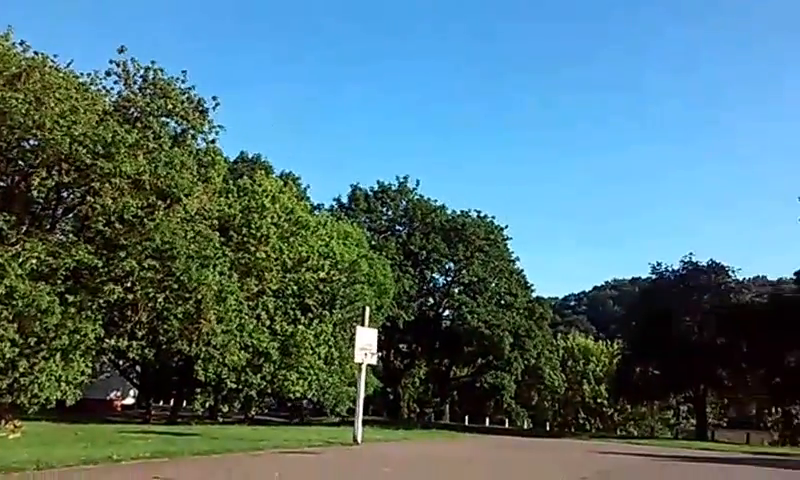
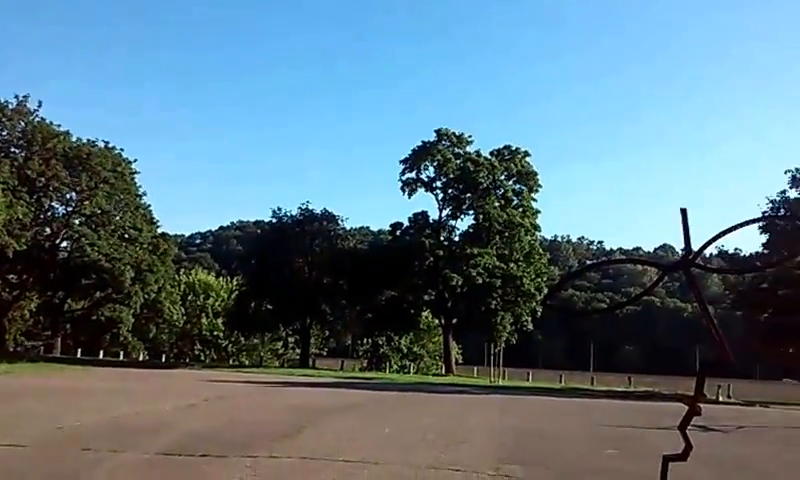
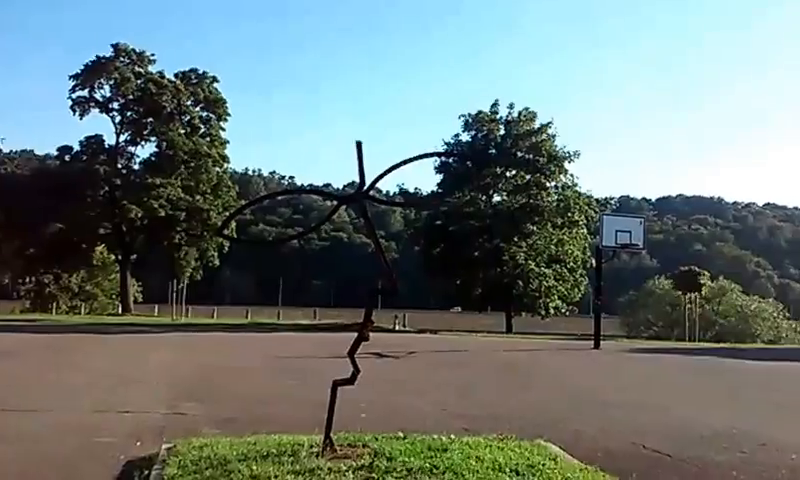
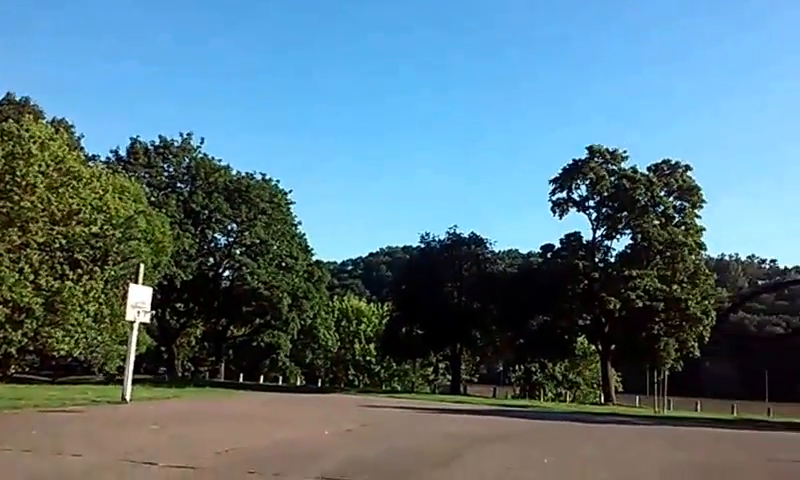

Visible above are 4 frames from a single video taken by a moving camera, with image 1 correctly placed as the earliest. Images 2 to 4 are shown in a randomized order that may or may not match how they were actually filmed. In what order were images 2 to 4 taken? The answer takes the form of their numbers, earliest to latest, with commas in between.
4, 2, 3
